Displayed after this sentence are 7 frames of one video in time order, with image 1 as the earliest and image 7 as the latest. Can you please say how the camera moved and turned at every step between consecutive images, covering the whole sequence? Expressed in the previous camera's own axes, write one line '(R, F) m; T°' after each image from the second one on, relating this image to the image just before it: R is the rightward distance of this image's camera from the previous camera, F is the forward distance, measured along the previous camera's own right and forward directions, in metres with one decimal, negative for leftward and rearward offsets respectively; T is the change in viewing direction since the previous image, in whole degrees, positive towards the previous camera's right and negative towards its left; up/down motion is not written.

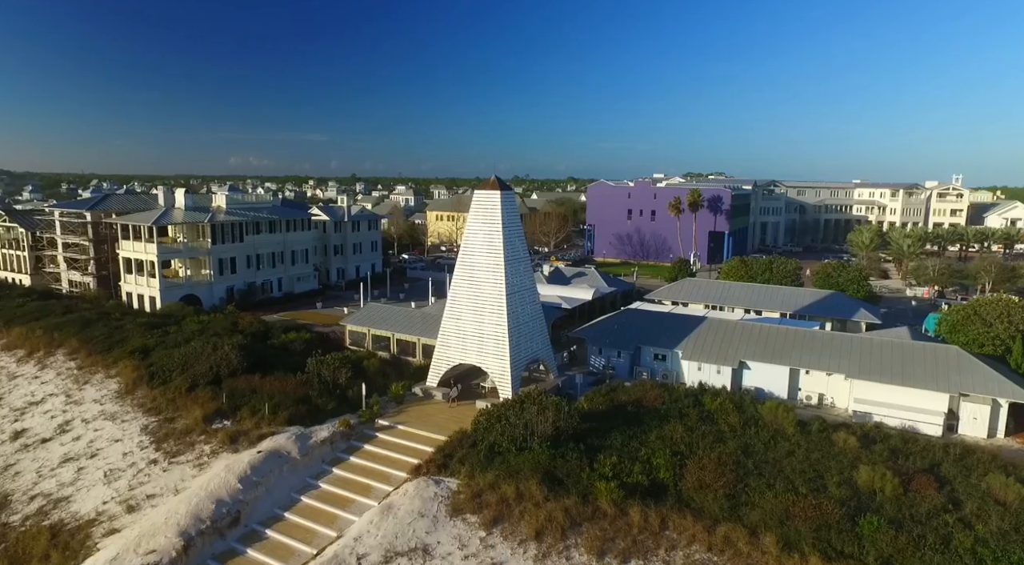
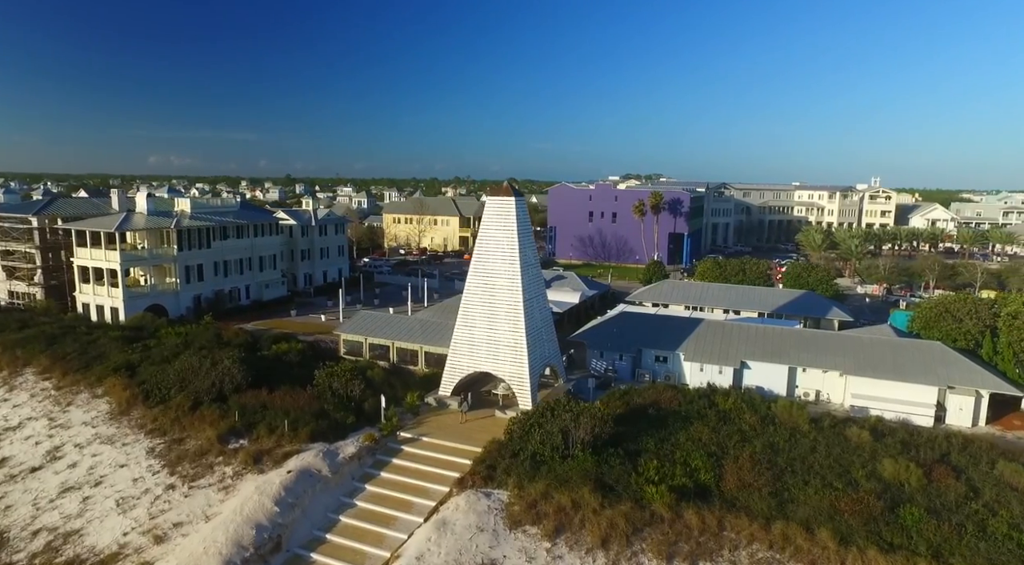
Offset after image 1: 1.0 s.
(-2.9, +0.2) m; +6°
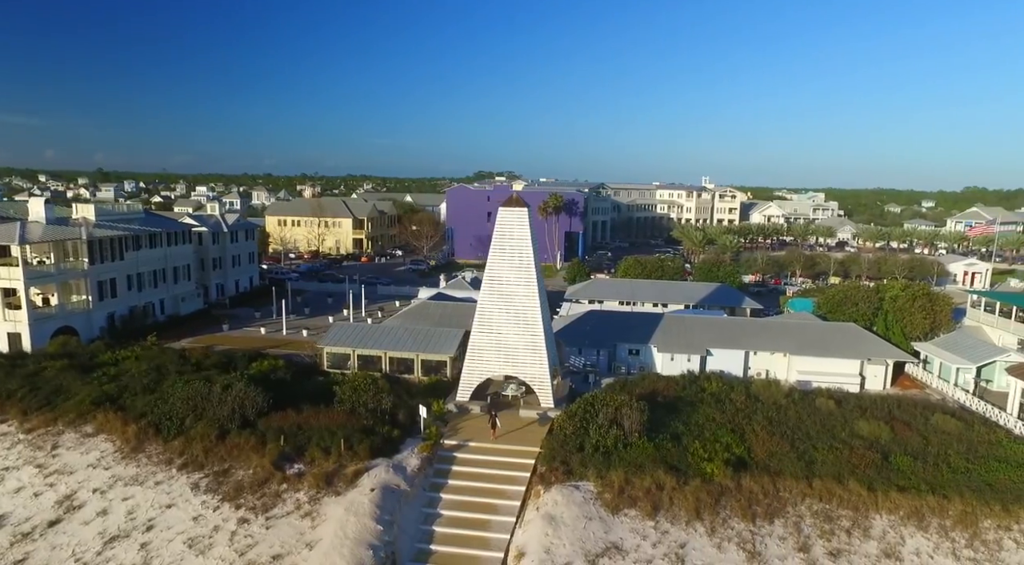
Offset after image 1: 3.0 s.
(-6.6, -0.4) m; +15°
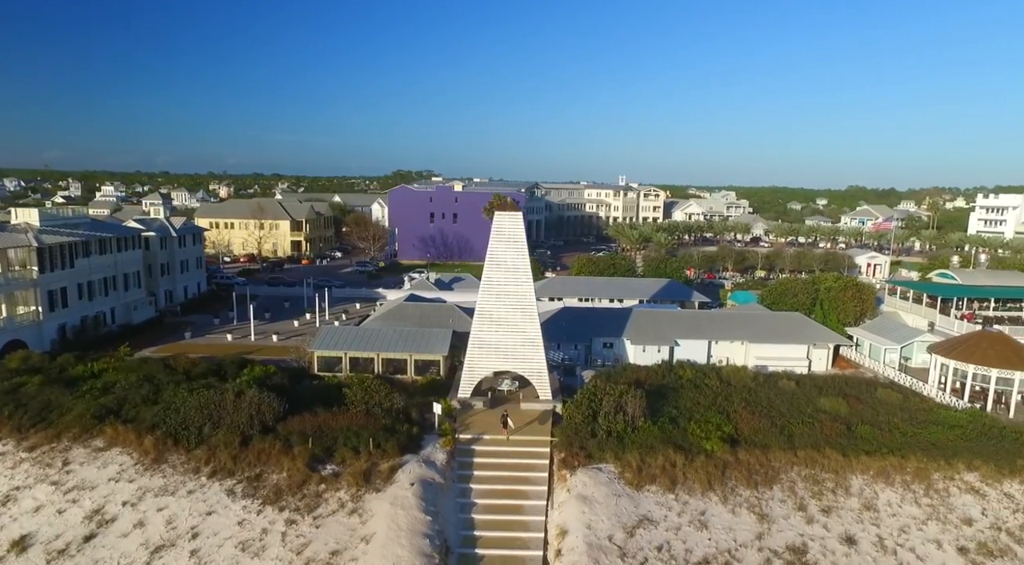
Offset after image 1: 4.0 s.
(-3.4, -1.1) m; +8°
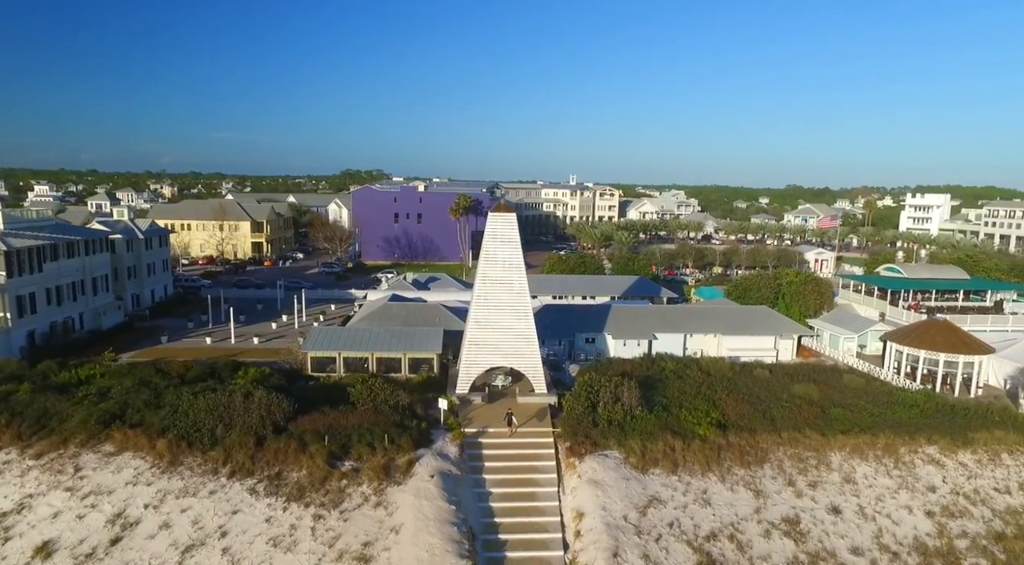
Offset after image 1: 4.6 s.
(-2.0, -0.9) m; +5°
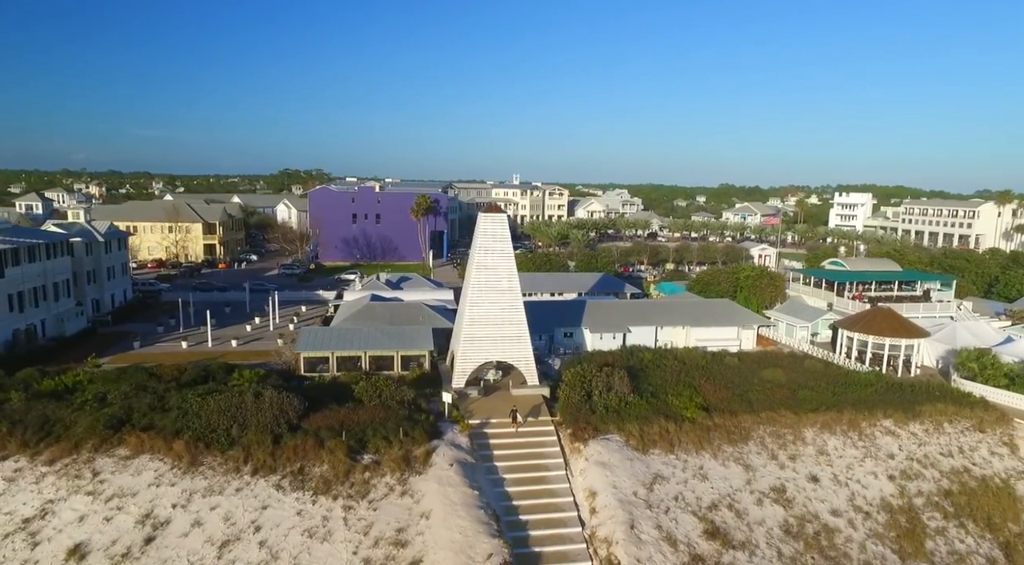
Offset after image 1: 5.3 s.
(-2.4, -1.1) m; +6°
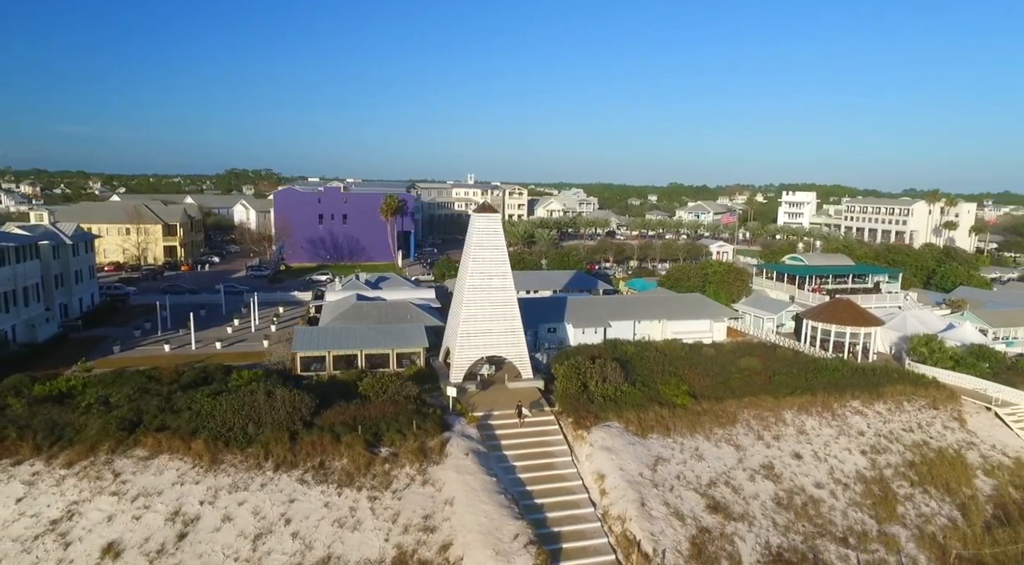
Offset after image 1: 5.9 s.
(-2.0, -1.0) m; +5°
